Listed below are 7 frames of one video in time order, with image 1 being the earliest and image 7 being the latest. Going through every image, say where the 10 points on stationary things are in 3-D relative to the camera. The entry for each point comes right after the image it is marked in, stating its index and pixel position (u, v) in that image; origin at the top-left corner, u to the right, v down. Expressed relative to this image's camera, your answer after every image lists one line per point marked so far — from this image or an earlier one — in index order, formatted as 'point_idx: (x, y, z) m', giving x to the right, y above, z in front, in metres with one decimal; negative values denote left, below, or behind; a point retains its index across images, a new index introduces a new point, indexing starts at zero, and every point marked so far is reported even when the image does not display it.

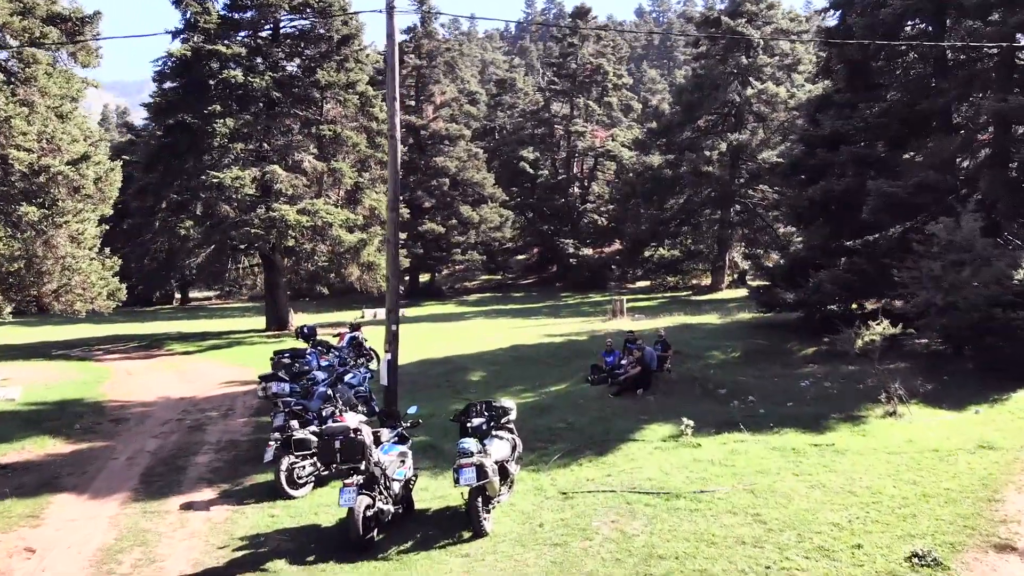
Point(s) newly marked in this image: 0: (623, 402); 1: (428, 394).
0: (+1.8, -1.8, +12.7) m
1: (-1.5, -2.0, +14.7) m
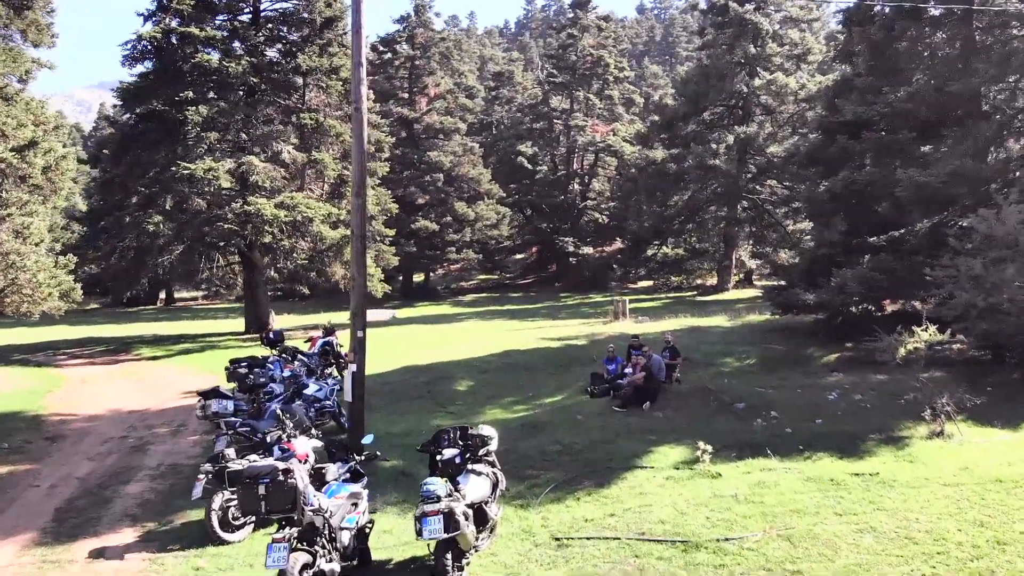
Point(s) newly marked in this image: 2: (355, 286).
0: (+1.6, -1.8, +11.1) m
1: (-1.7, -2.0, +13.1) m
2: (-1.9, 0.0, +9.5) m
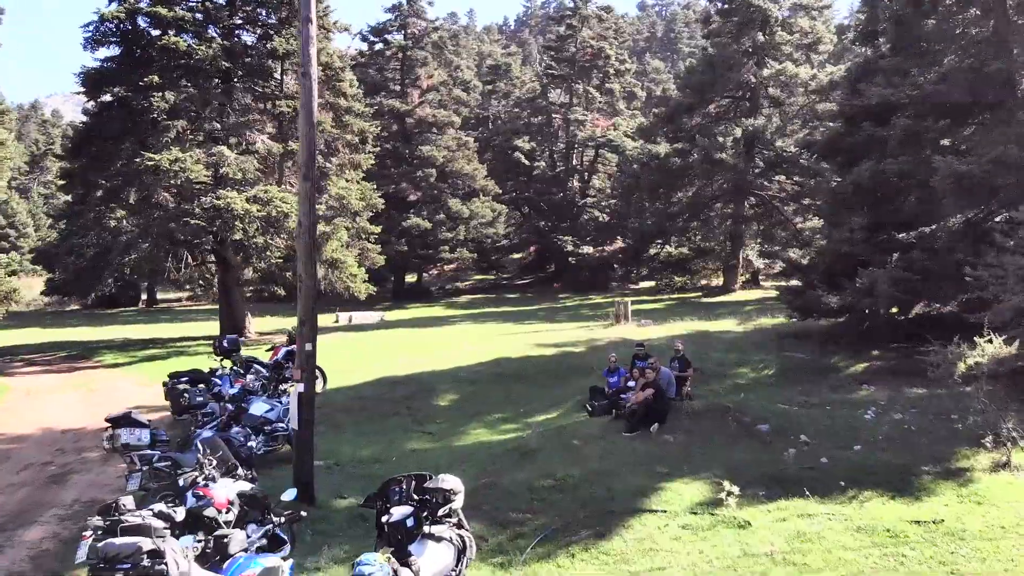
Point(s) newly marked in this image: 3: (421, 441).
0: (+1.4, -1.8, +9.4) m
1: (-1.9, -2.0, +11.4) m
2: (-2.1, 0.0, +7.9) m
3: (-1.2, -2.1, +10.7) m
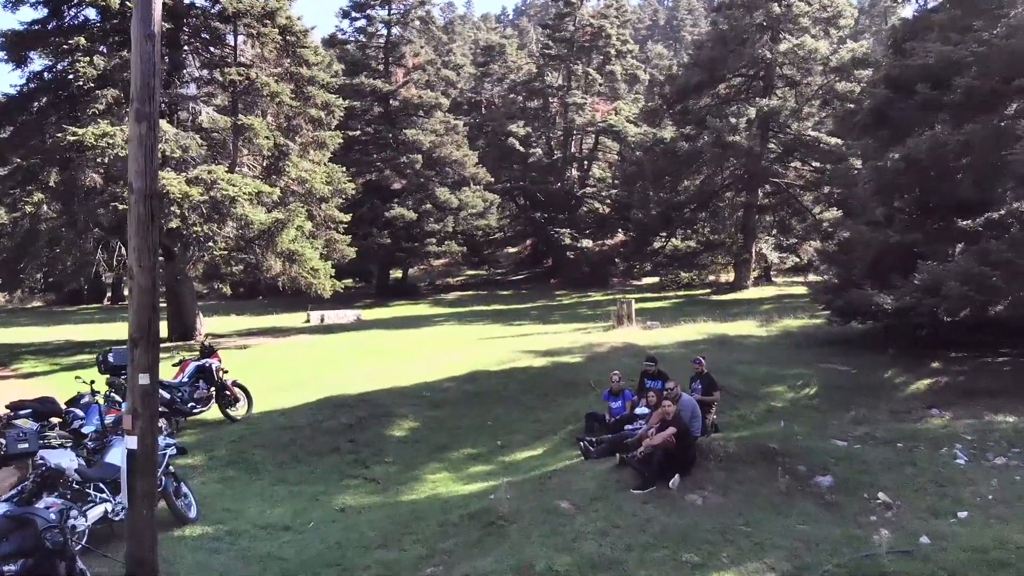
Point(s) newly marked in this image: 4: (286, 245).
0: (+1.1, -1.8, +6.7) m
1: (-2.2, -2.0, +8.6) m
2: (-2.4, 0.0, +5.1) m
3: (-1.6, -2.0, +8.0) m
4: (-5.2, +1.0, +18.3) m
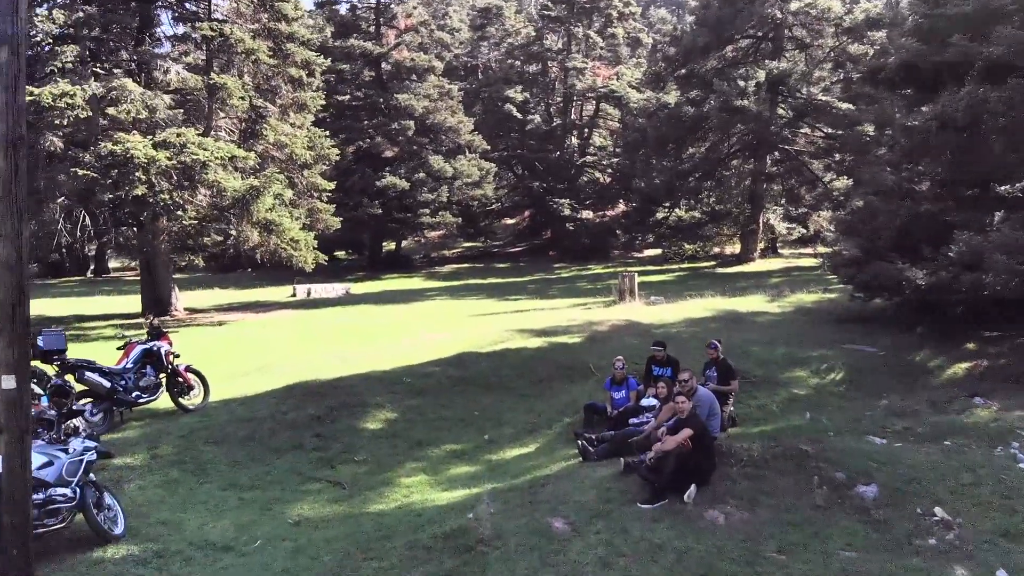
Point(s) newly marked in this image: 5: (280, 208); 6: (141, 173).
0: (+1.0, -1.6, +5.5) m
1: (-2.3, -1.7, +7.5) m
2: (-2.5, +0.1, +3.9) m
3: (-1.7, -1.8, +6.8) m
4: (-5.3, +1.6, +17.1) m
5: (-5.2, +1.8, +17.9) m
6: (-7.1, +2.2, +15.3) m
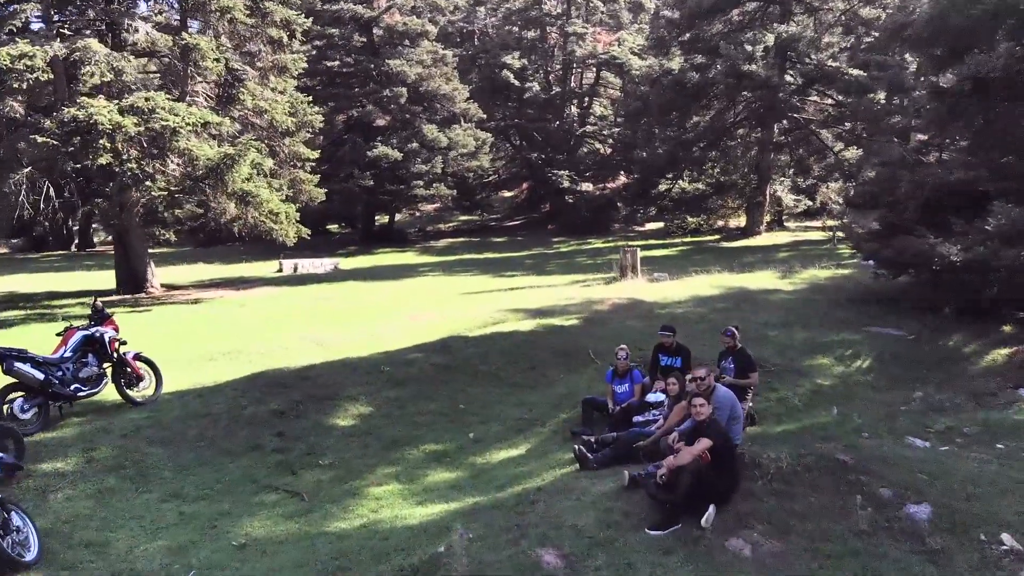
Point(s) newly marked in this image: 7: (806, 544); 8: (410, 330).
0: (+0.9, -1.5, +4.5) m
1: (-2.4, -1.6, +6.5) m
2: (-2.6, +0.2, +2.8) m
3: (-1.8, -1.7, +5.9) m
4: (-5.4, +2.0, +16.0) m
5: (-5.3, +2.3, +16.8) m
6: (-7.2, +2.6, +14.2) m
7: (+1.7, -1.5, +4.7) m
8: (-1.5, -0.6, +11.8) m
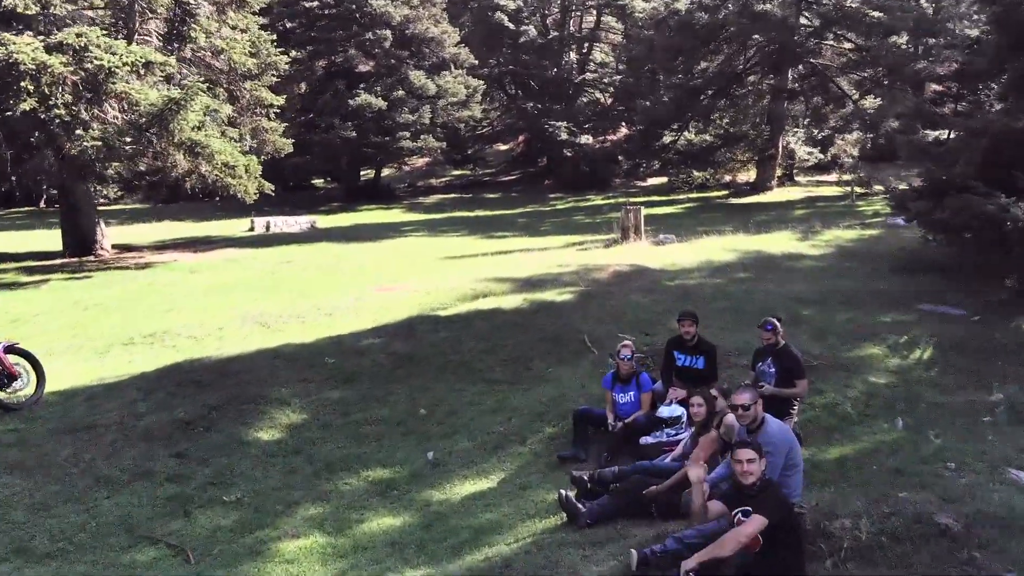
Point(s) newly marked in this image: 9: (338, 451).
0: (+0.7, -1.5, +2.9) m
1: (-2.6, -1.5, +4.8) m
2: (-2.8, +0.1, +1.1) m
3: (-2.0, -1.6, +4.2) m
4: (-5.6, +2.7, +14.1) m
5: (-5.5, +3.0, +14.9) m
6: (-7.4, +3.2, +12.3) m
7: (+1.5, -1.5, +3.1) m
8: (-1.7, -0.2, +10.0) m
9: (-1.3, -1.2, +5.9) m
